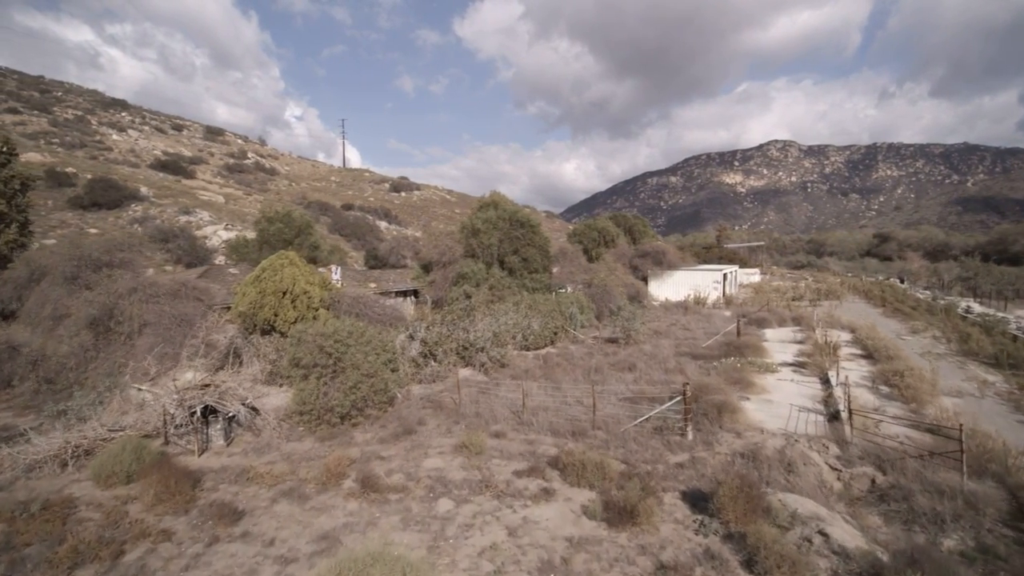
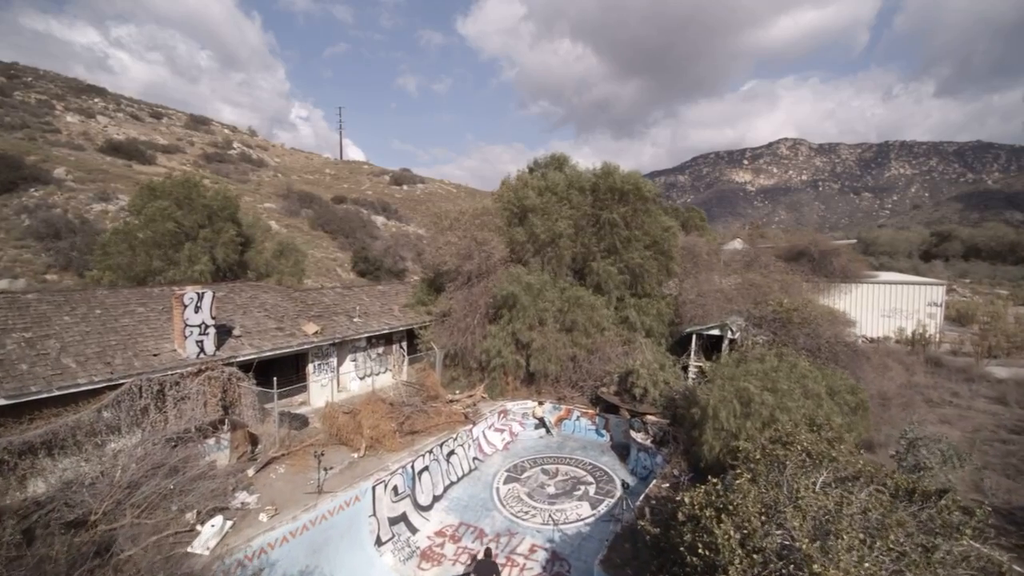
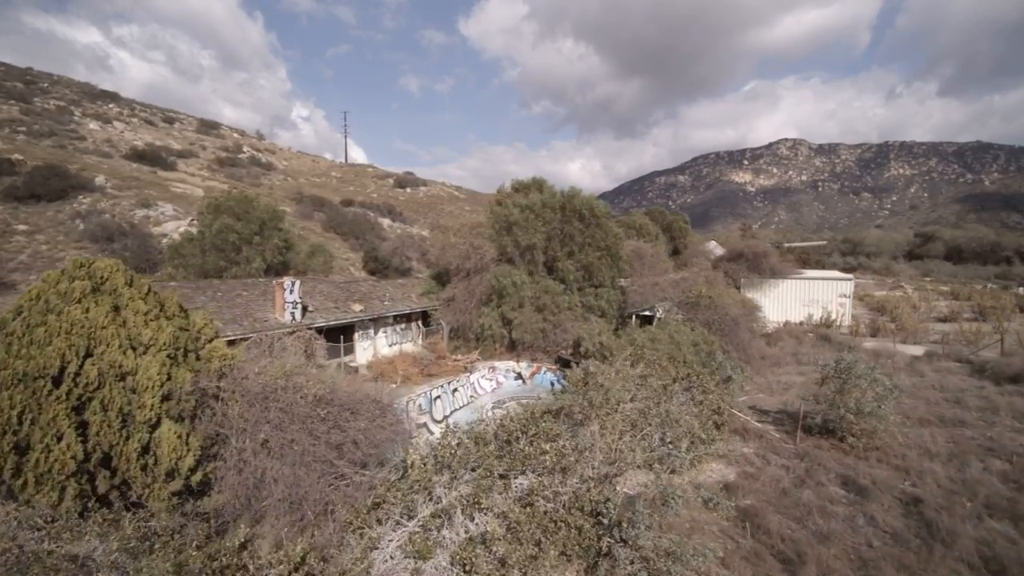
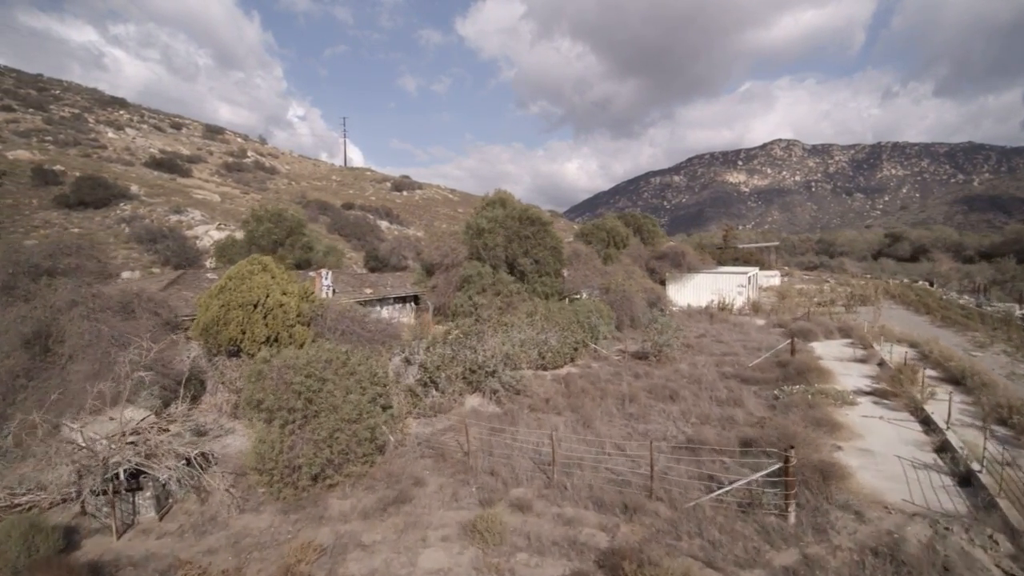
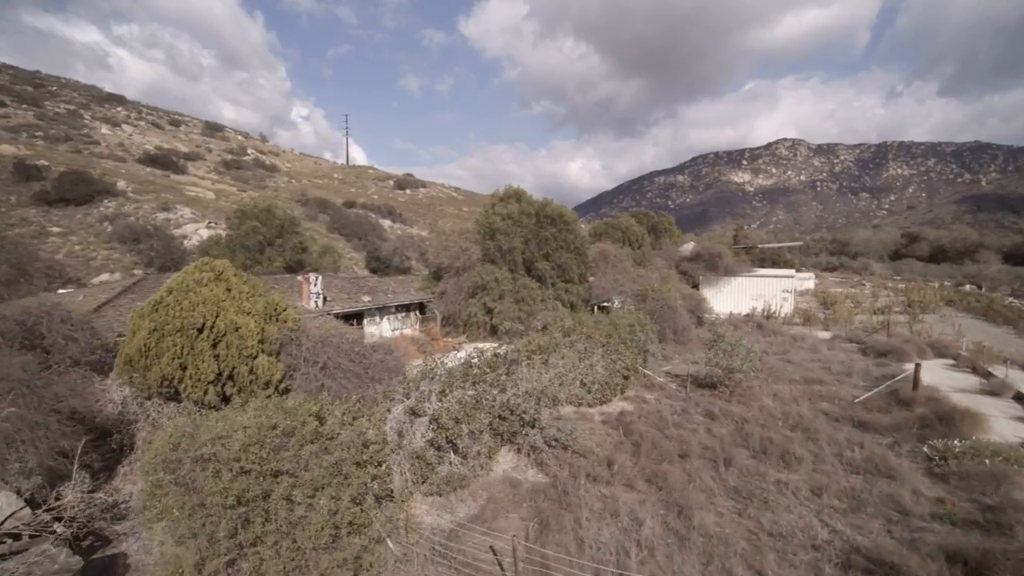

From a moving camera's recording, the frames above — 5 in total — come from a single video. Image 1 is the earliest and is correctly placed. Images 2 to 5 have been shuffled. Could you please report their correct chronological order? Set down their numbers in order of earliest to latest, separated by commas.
4, 5, 3, 2
